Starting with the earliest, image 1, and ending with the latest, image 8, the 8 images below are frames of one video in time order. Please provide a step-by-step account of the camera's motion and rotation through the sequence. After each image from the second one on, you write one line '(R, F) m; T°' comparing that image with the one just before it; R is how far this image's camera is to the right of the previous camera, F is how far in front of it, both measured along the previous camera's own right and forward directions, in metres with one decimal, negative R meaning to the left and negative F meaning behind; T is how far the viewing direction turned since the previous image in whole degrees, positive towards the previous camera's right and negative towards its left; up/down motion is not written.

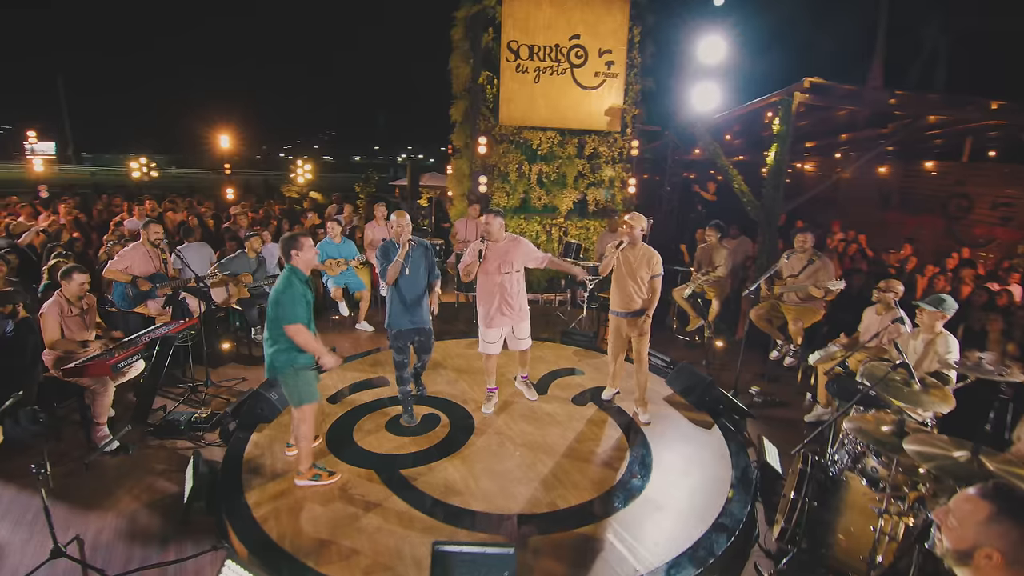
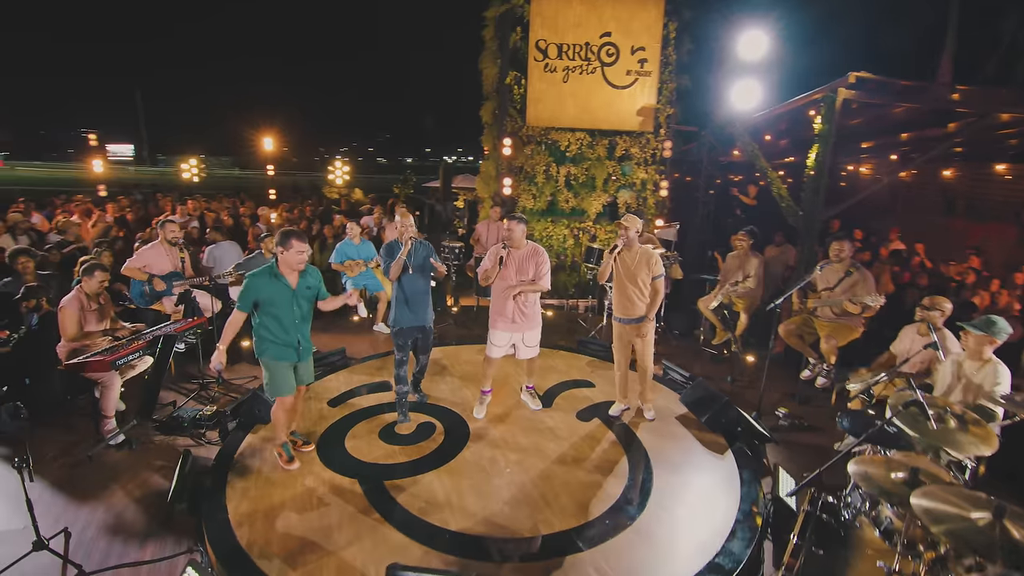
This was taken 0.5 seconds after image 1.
(+0.5, +0.3) m; -5°
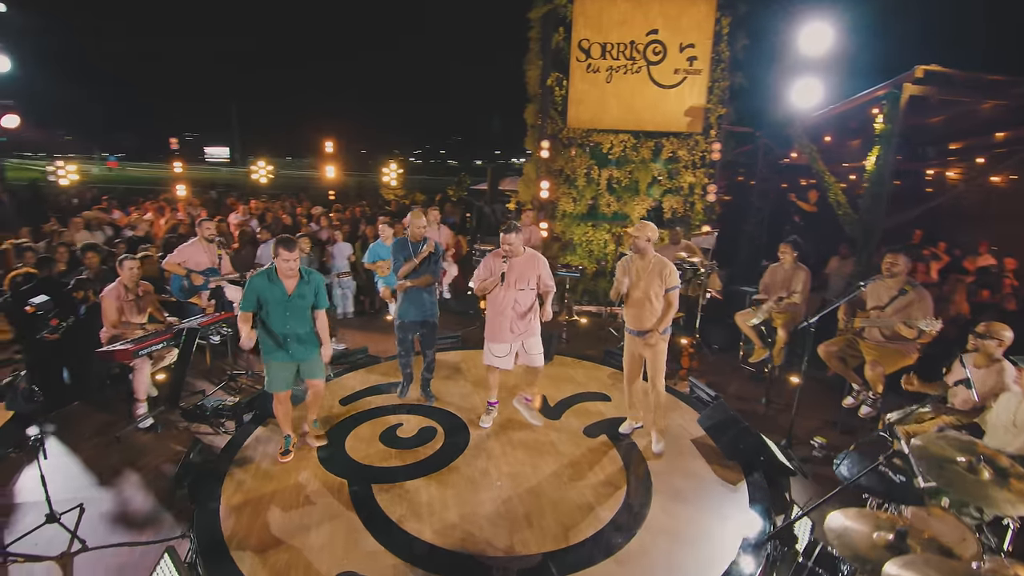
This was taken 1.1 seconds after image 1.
(+0.6, +0.2) m; -7°
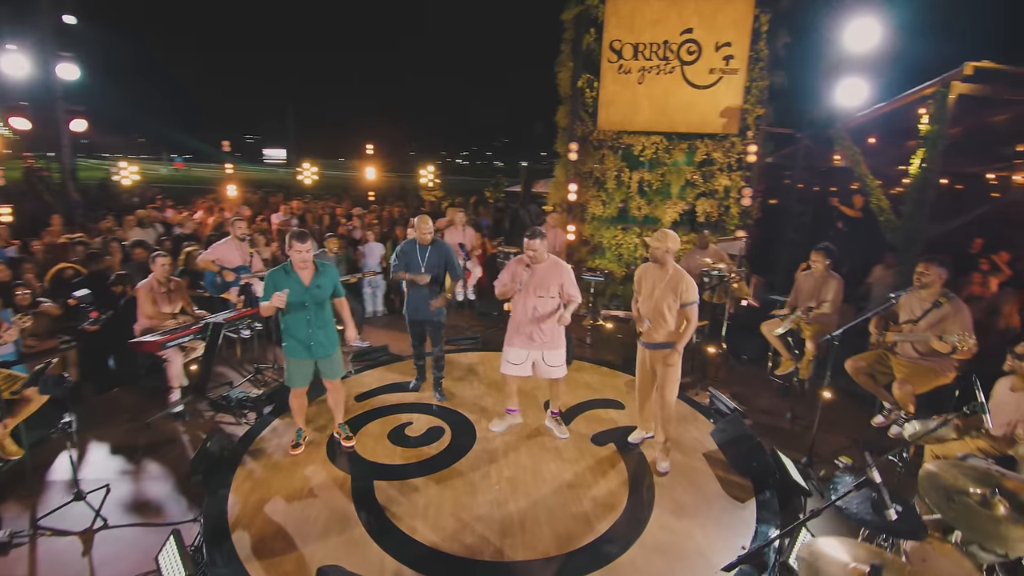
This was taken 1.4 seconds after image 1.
(+0.4, 0.0) m; -5°
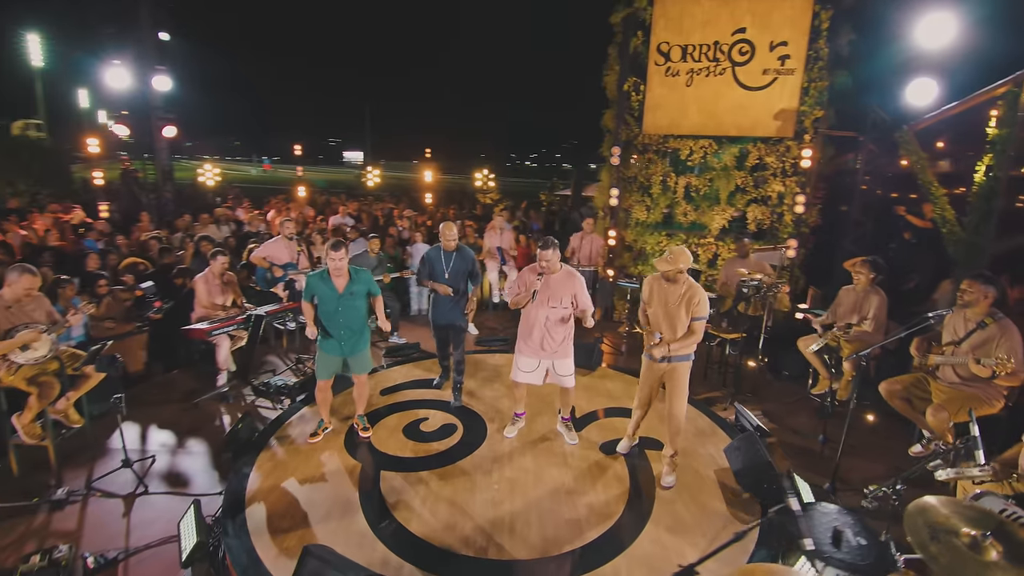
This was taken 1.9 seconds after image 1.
(+0.5, 0.0) m; -7°
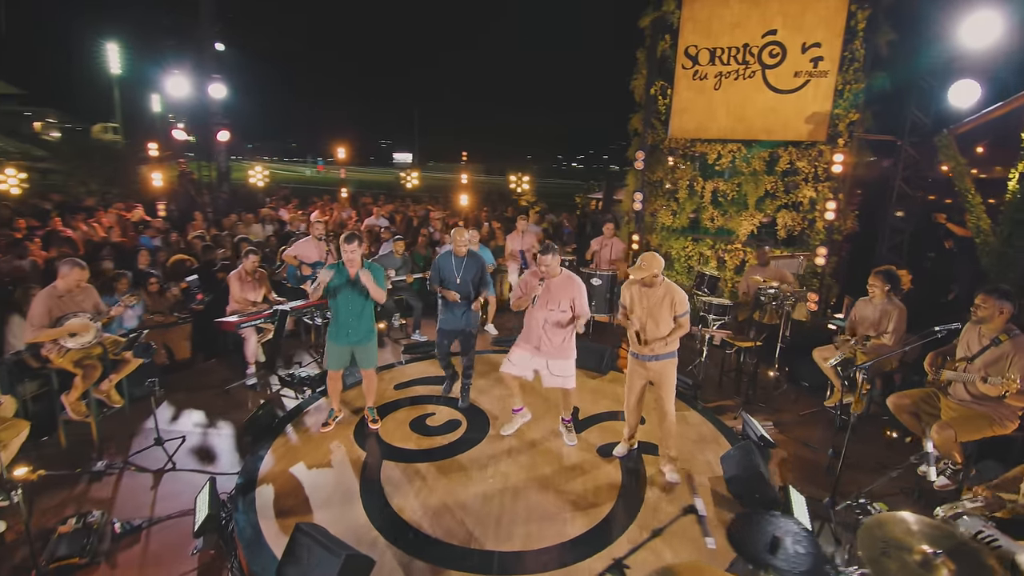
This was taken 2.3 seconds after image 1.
(+0.4, -0.1) m; -5°
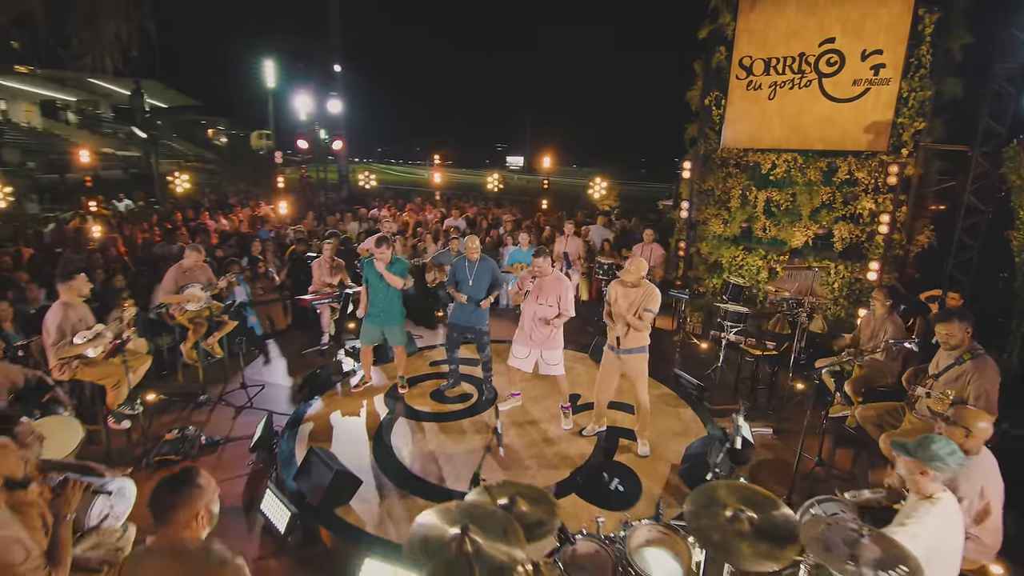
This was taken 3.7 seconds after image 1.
(+1.2, -0.7) m; -12°
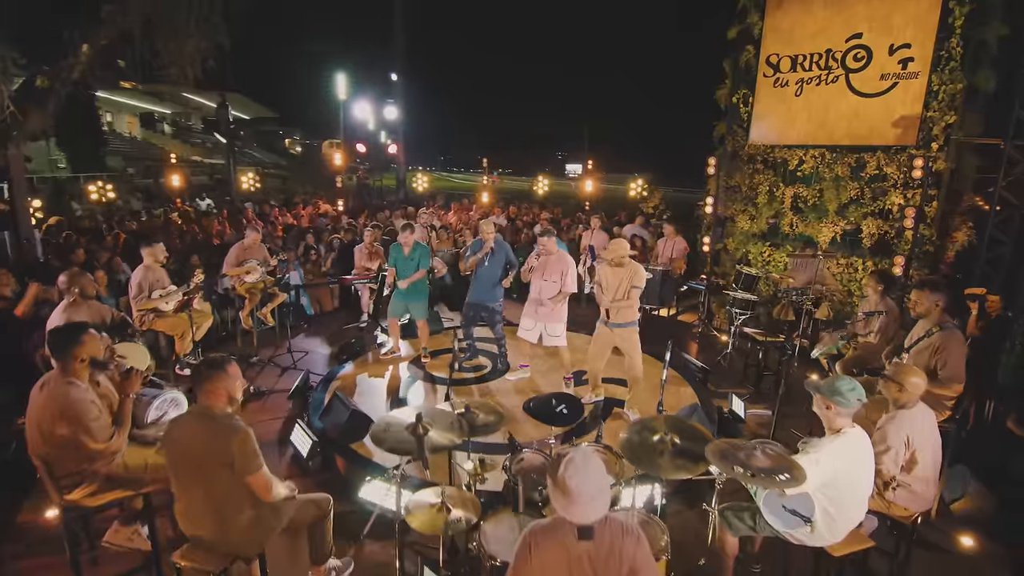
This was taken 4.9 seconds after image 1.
(+0.6, -0.6) m; -6°
